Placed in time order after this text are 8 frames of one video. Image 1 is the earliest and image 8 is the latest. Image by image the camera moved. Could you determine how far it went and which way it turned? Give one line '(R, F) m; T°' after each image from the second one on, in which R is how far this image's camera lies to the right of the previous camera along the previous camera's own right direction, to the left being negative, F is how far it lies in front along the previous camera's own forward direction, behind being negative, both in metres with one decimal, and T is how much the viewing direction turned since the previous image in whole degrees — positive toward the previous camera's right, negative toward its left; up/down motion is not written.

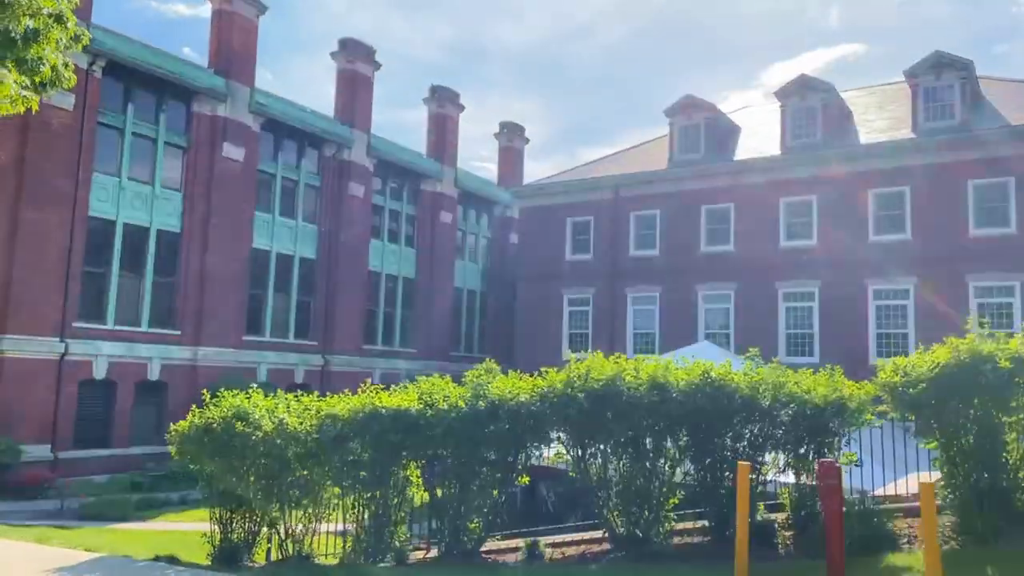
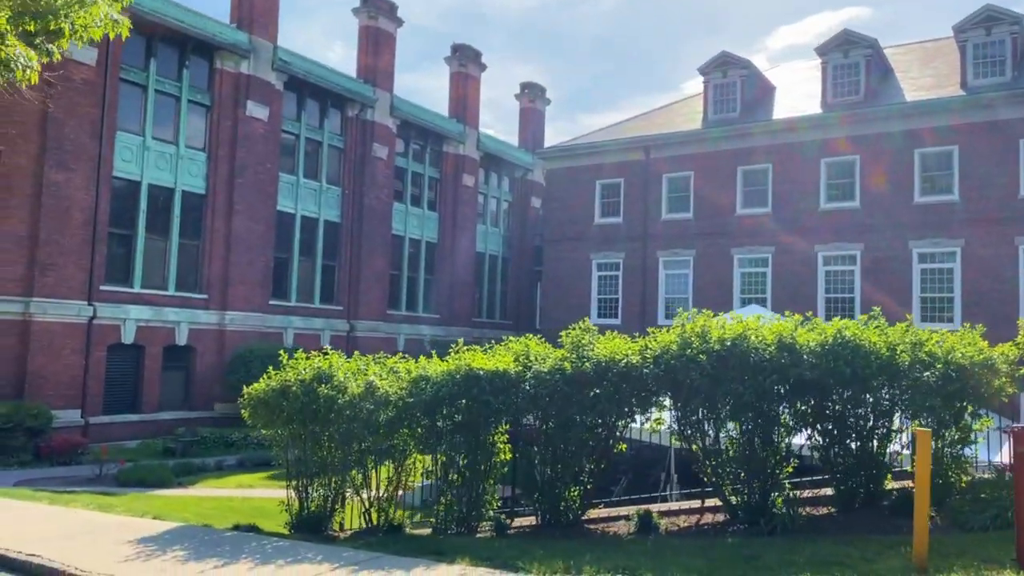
(-1.1, +0.6) m; 0°
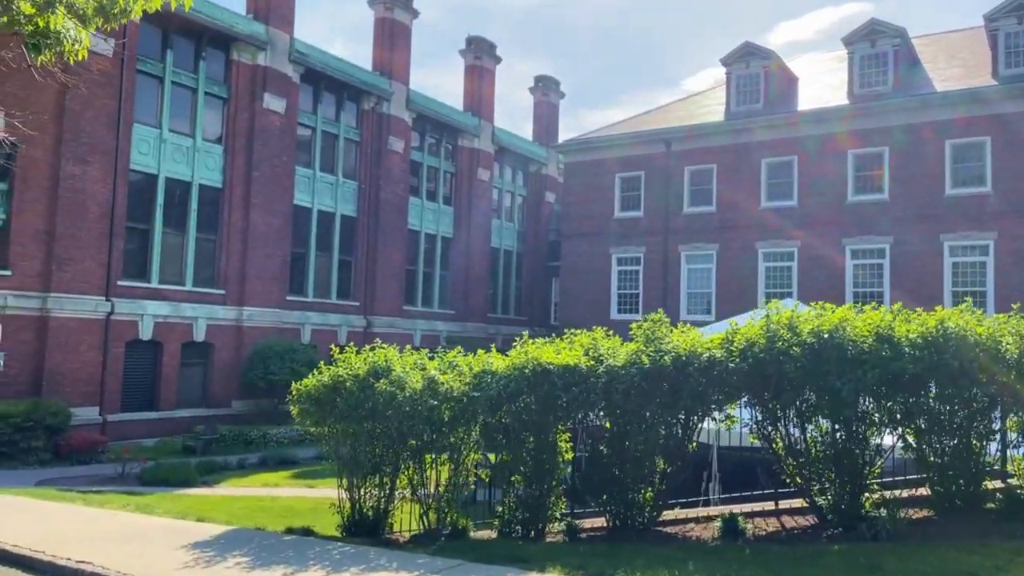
(-0.7, +0.5) m; 0°
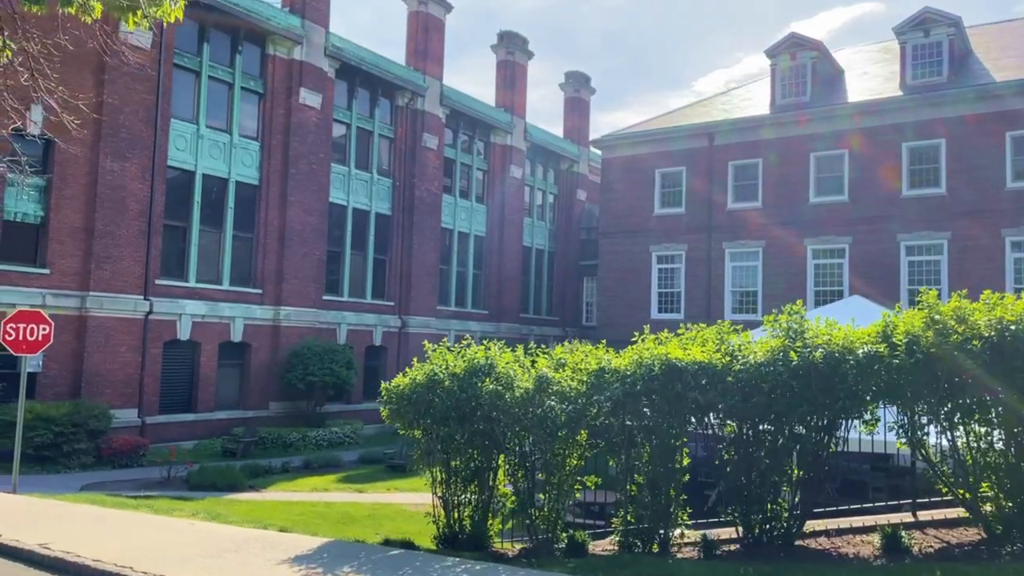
(-1.0, +0.7) m; -1°
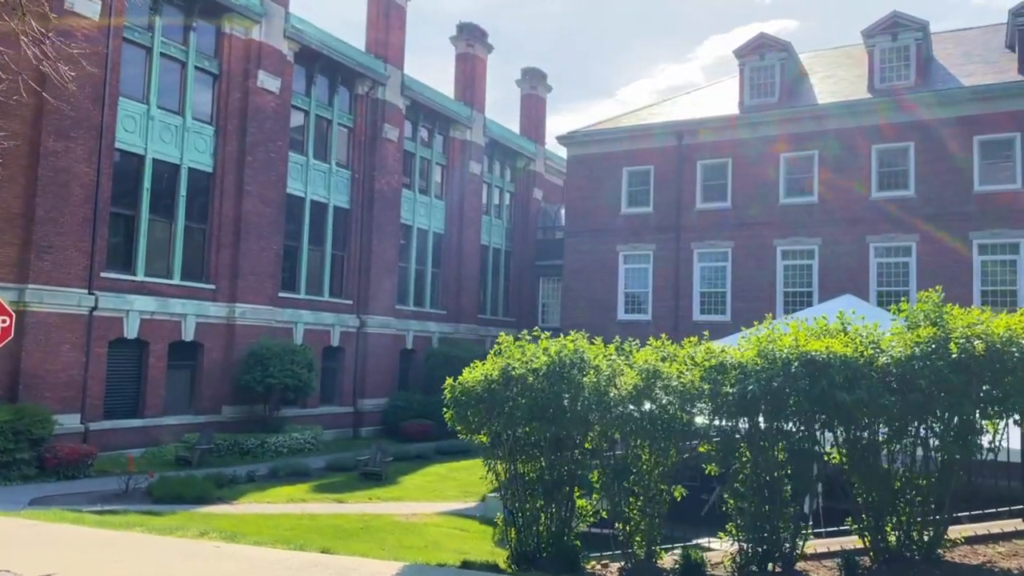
(-1.5, +1.1) m; +5°
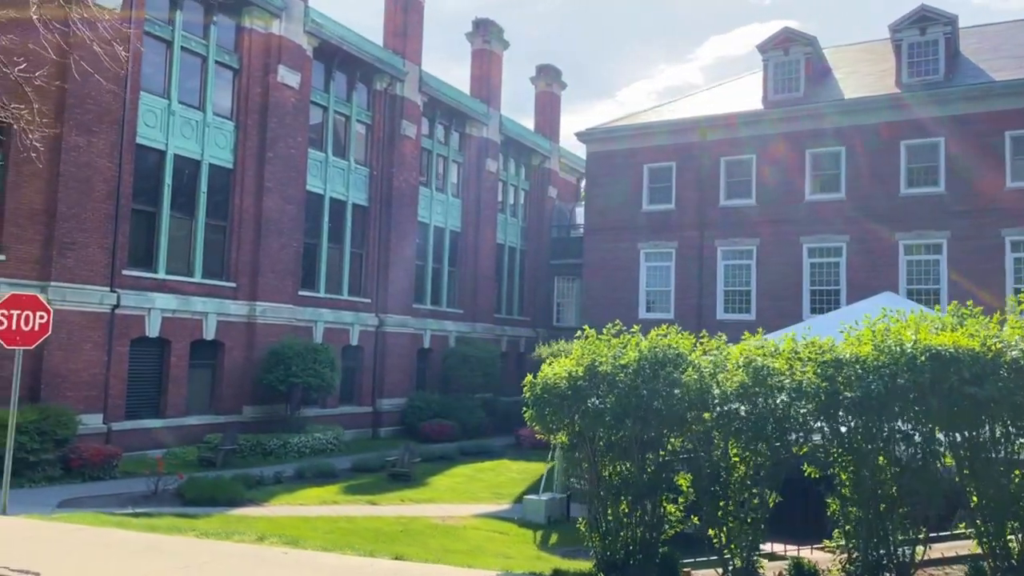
(-0.7, +0.4) m; 0°
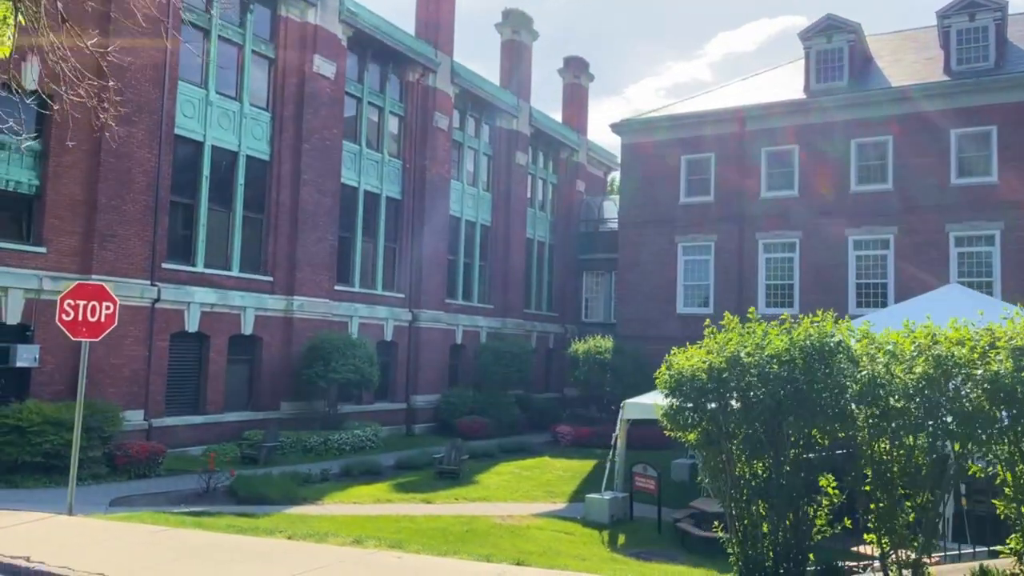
(-1.0, +0.5) m; -1°
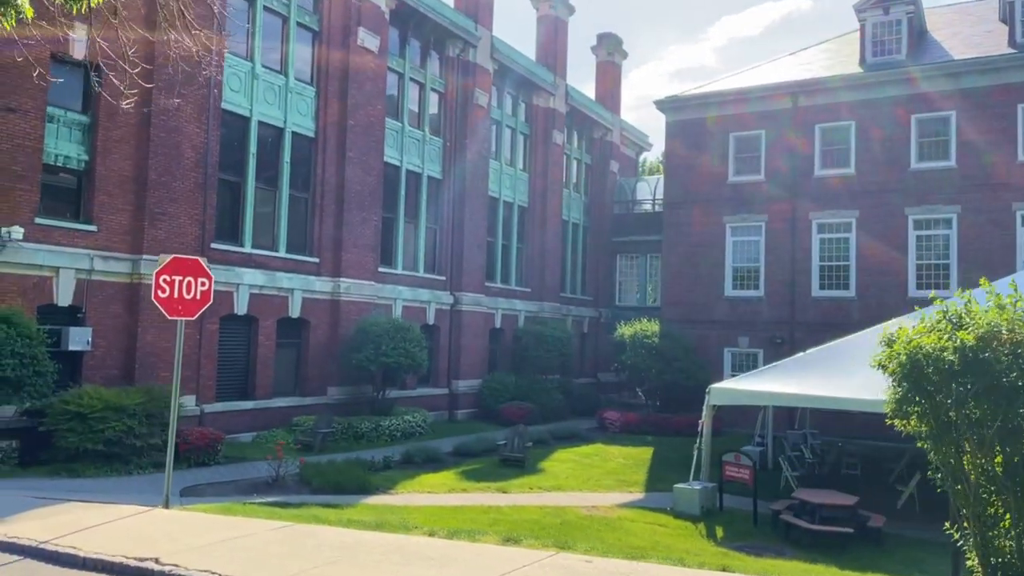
(-1.5, +0.8) m; 0°
